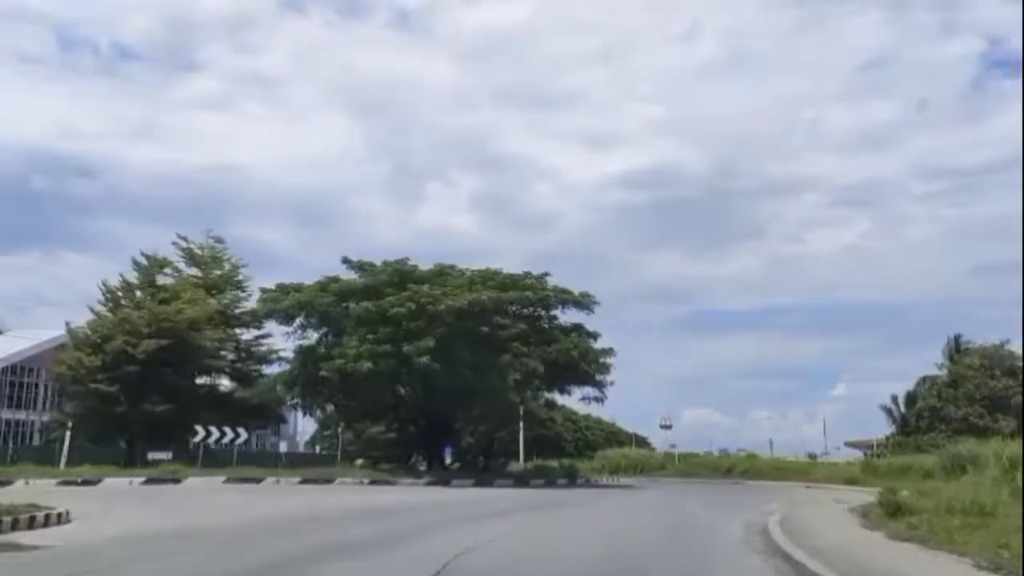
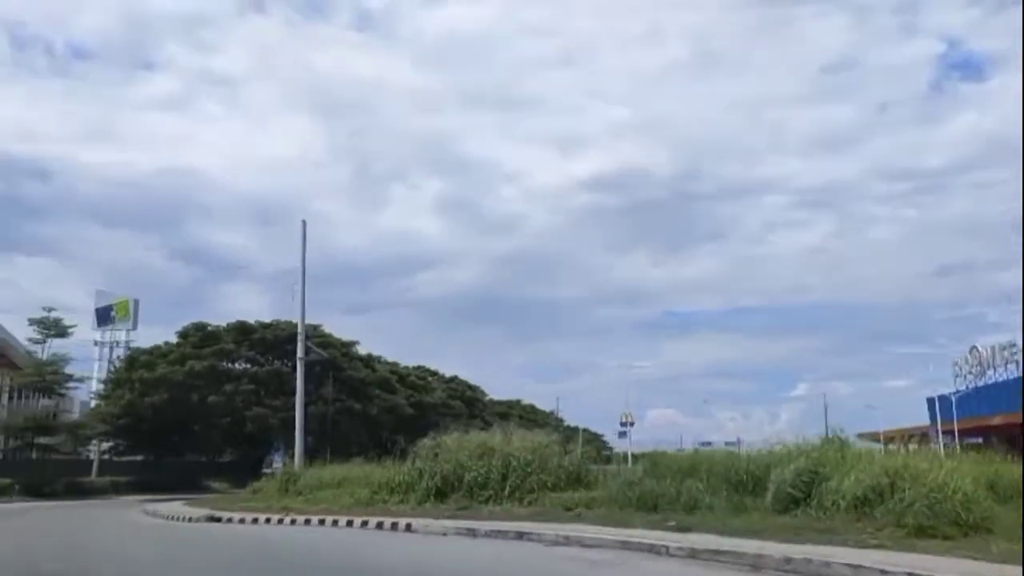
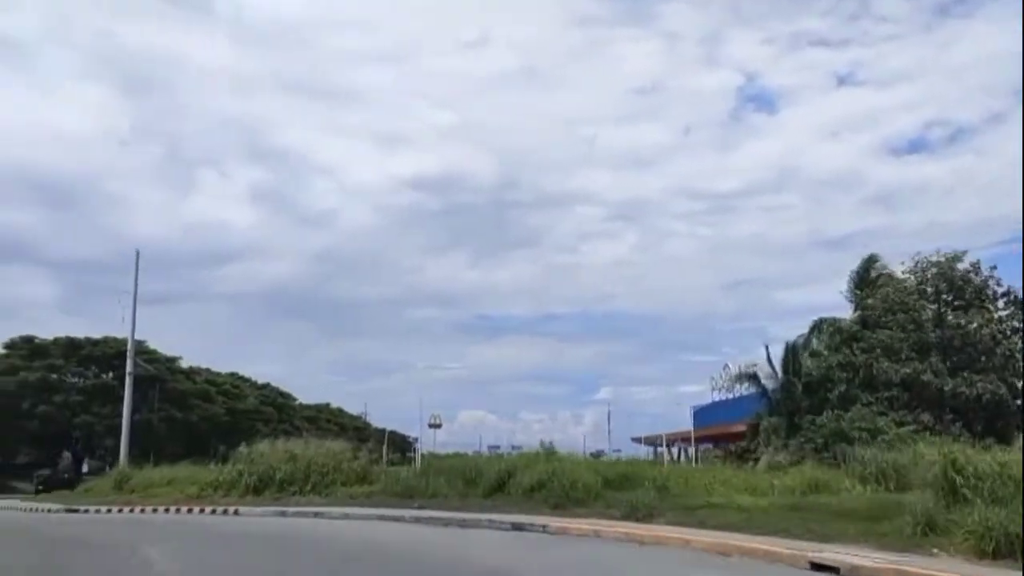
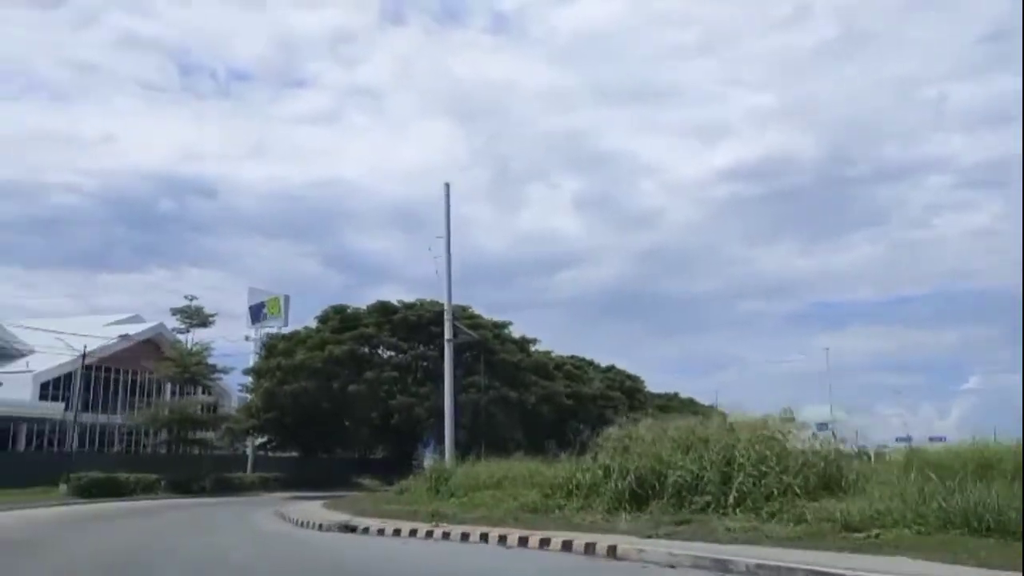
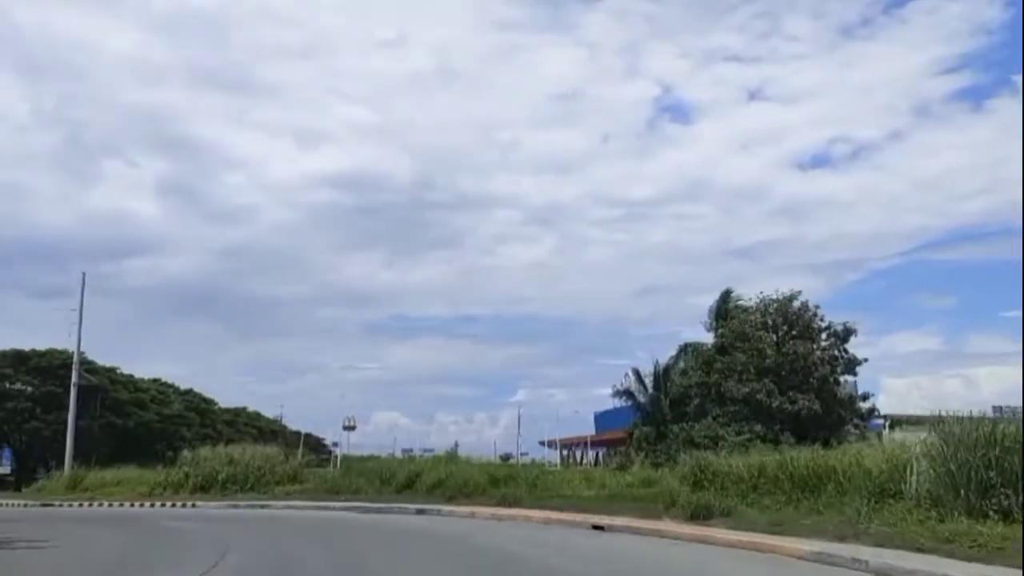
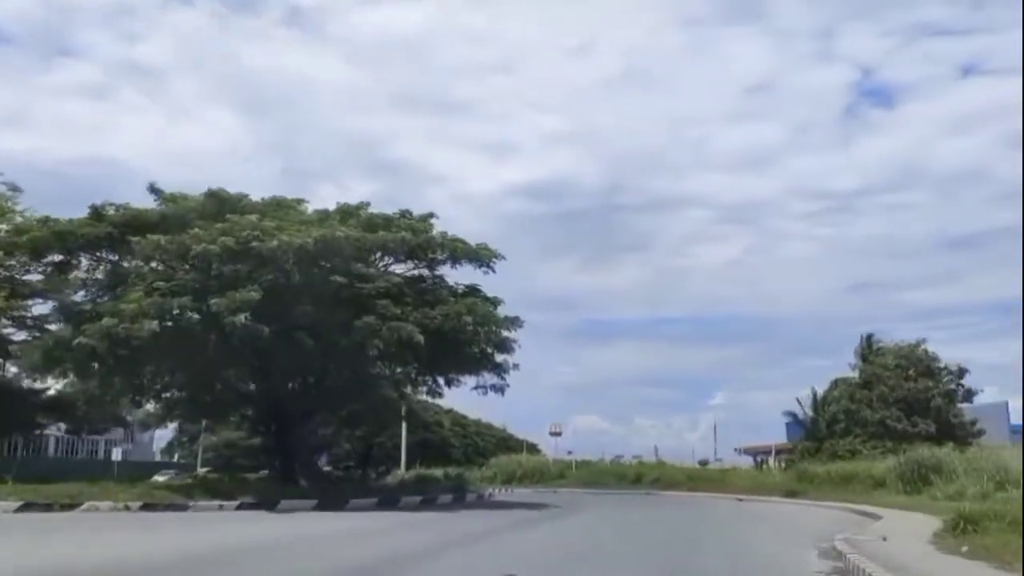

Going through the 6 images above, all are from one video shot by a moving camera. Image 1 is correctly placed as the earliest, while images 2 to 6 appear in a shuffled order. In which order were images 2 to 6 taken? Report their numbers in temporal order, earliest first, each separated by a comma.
6, 5, 3, 2, 4
